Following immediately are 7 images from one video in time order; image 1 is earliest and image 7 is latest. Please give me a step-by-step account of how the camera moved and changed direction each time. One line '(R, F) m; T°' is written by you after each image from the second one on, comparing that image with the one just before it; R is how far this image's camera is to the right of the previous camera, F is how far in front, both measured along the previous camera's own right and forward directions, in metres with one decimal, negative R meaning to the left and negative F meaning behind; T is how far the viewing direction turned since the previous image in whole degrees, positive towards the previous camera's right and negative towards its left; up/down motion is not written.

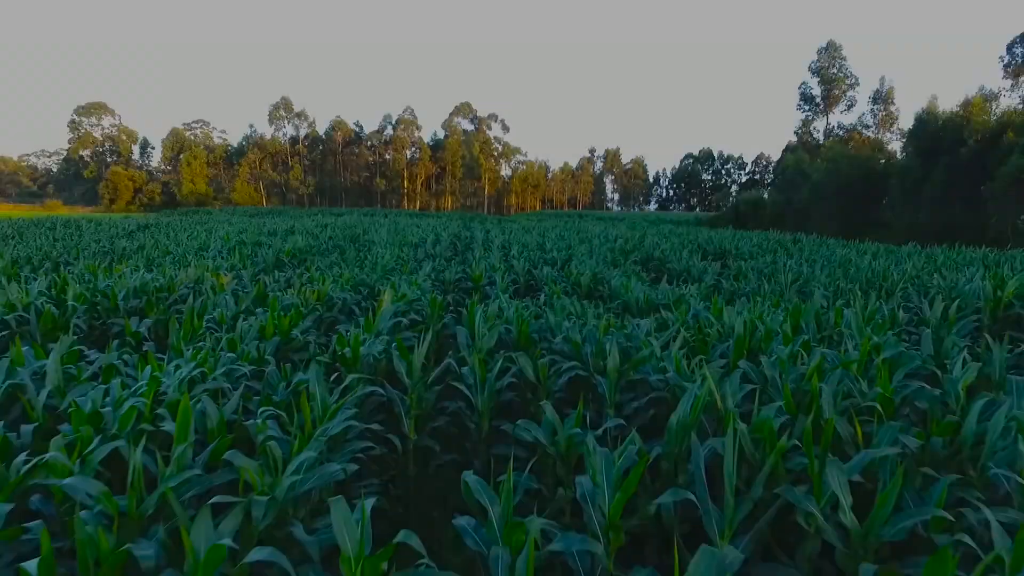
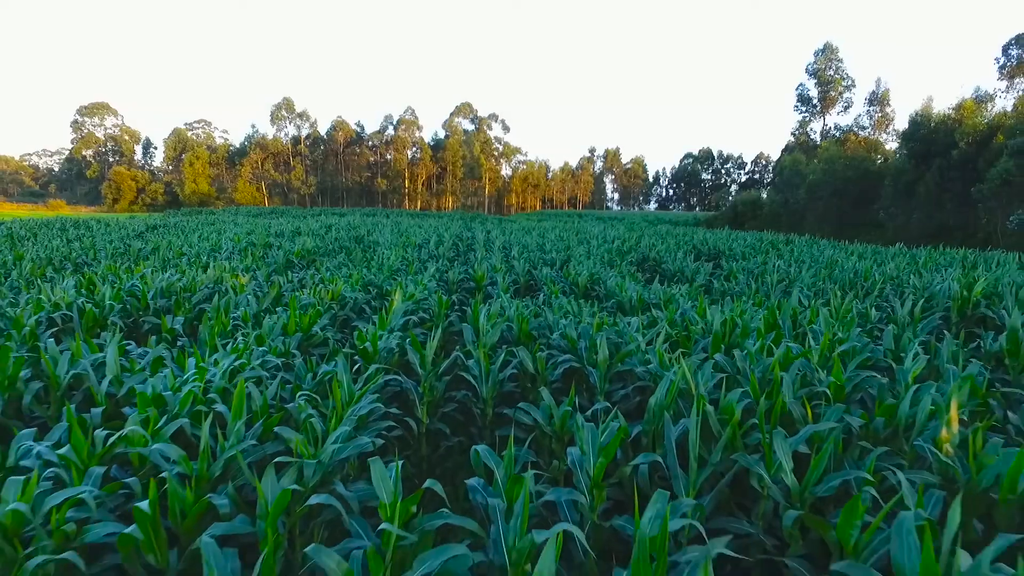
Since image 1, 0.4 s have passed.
(0.0, -0.3) m; 0°
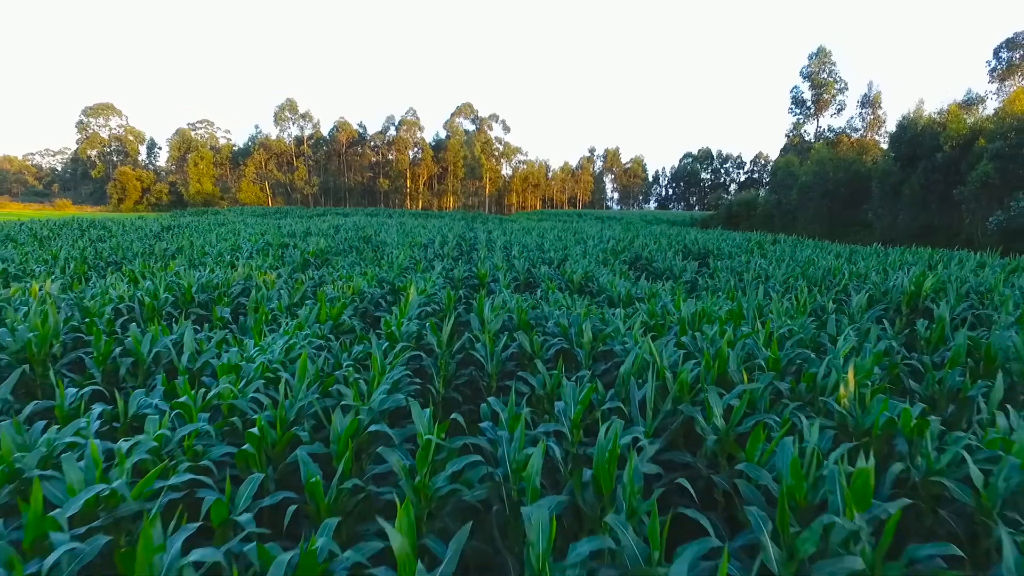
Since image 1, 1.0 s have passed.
(0.0, -0.6) m; 0°
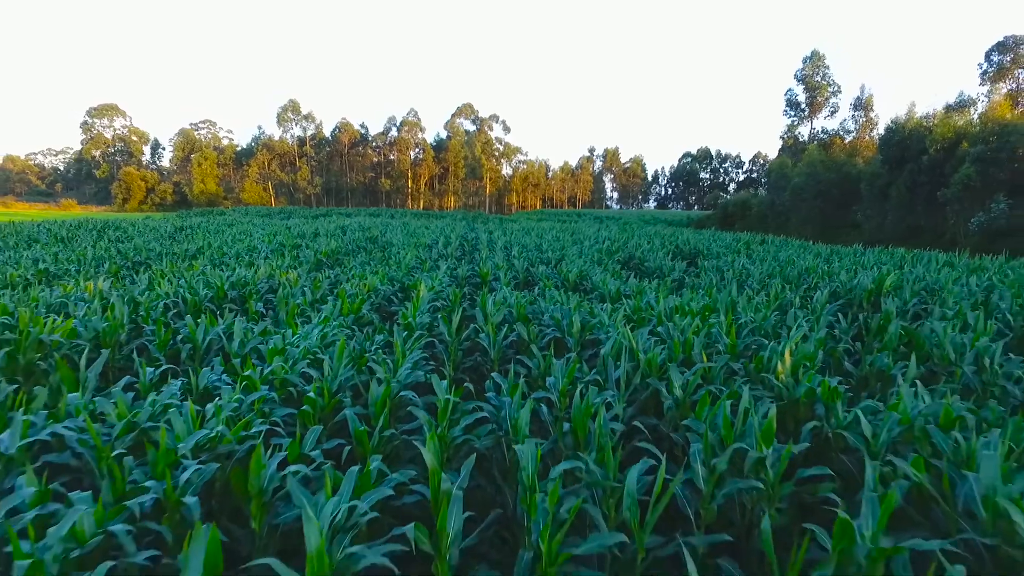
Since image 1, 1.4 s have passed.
(0.0, -0.6) m; 0°
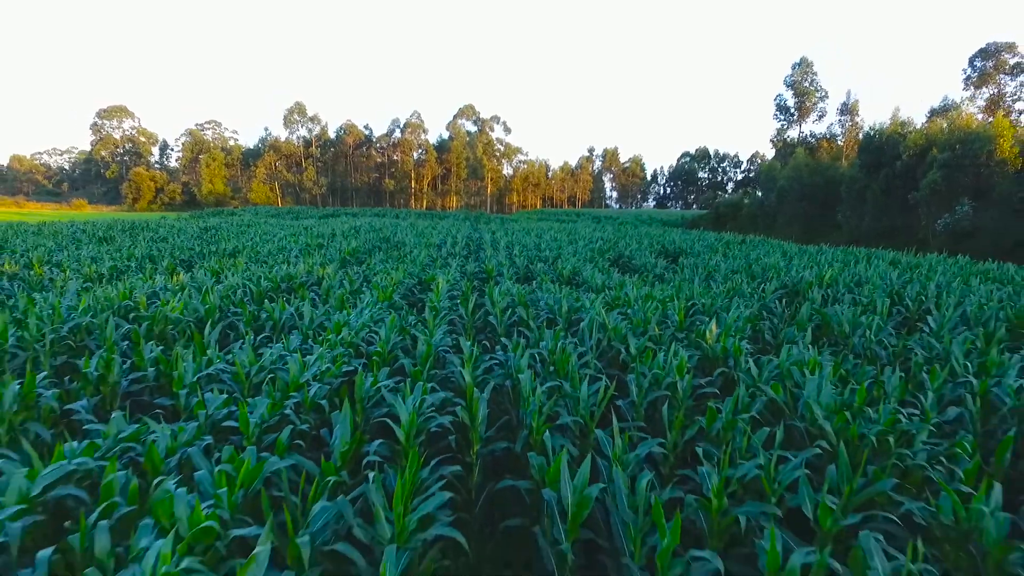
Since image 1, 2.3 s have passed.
(0.0, -1.2) m; 0°
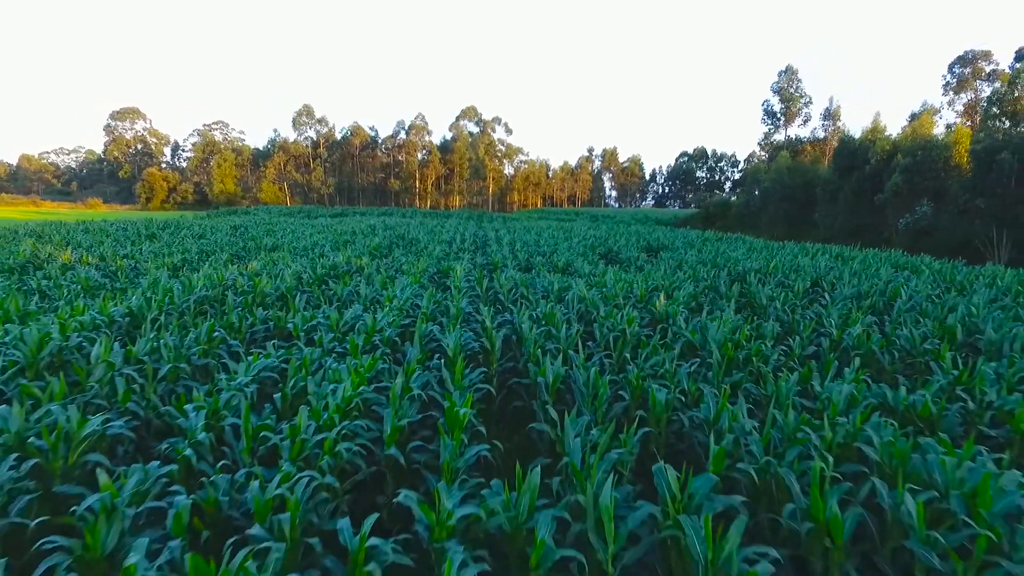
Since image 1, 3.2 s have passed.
(0.0, -1.7) m; 0°
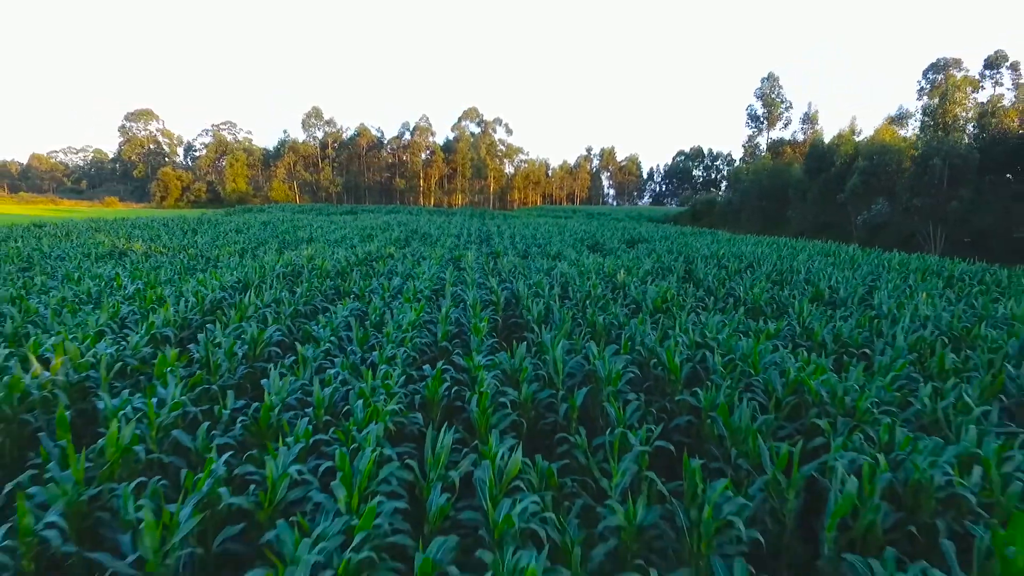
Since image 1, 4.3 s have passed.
(0.0, -2.1) m; 0°
